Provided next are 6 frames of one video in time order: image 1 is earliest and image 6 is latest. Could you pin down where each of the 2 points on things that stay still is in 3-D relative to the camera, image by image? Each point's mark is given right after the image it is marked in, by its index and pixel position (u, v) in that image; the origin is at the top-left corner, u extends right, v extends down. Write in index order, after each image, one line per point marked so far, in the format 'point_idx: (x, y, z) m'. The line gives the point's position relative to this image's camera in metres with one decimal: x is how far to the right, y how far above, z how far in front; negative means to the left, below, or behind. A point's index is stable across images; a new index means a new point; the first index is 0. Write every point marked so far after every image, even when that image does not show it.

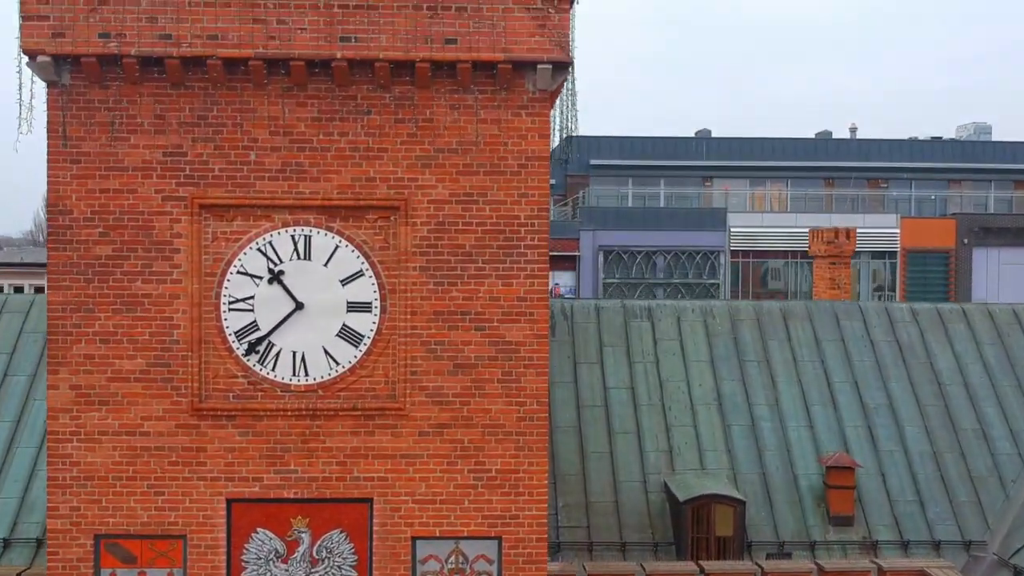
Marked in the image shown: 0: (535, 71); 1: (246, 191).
0: (+0.1, +1.4, +5.3) m
1: (-1.7, +0.6, +5.3) m
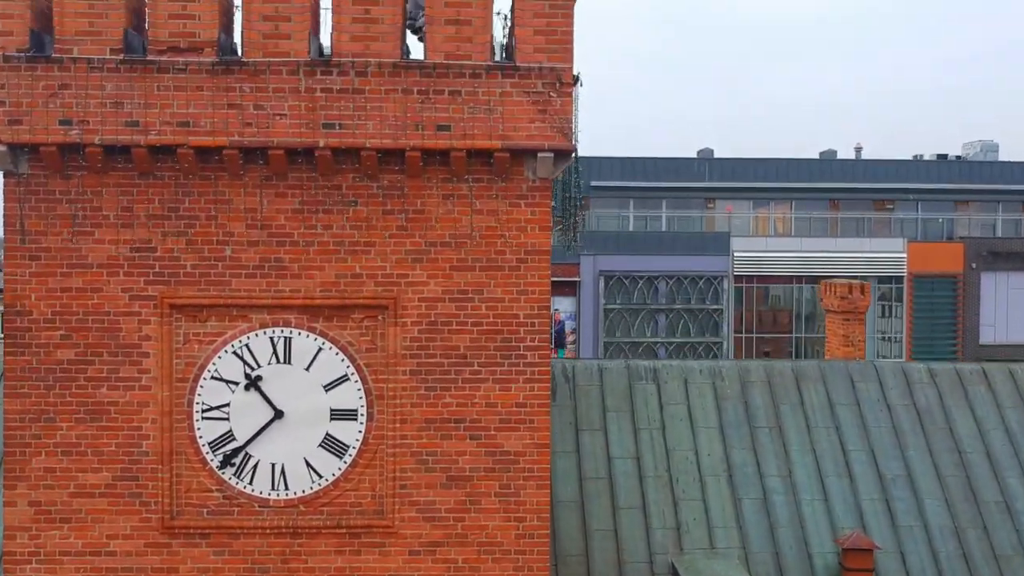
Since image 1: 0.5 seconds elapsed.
0: (+0.1, +0.8, +4.9) m
1: (-1.7, 0.0, +4.9) m
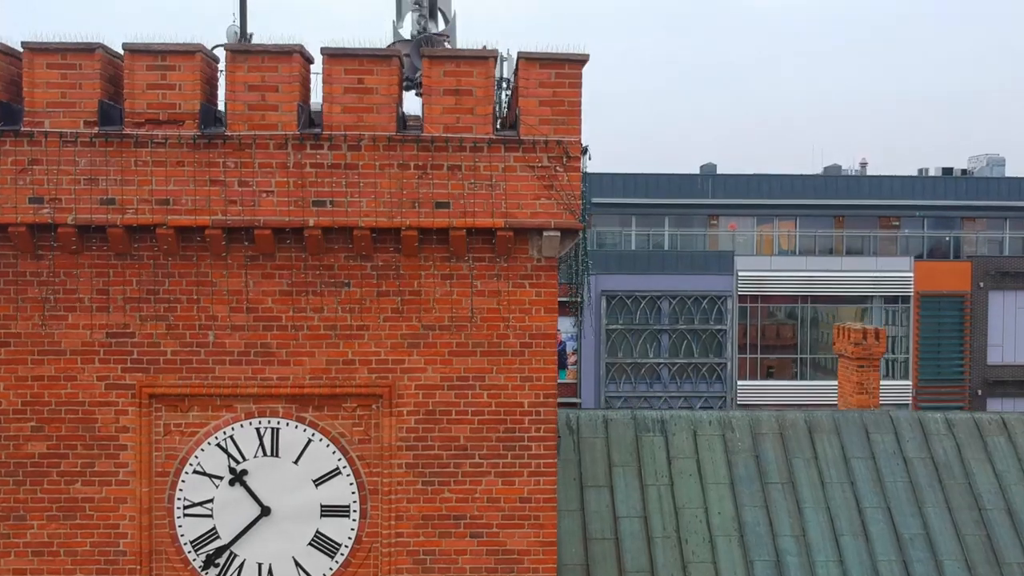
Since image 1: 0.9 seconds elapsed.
0: (+0.2, +0.3, +4.6) m
1: (-1.7, -0.5, +4.6) m
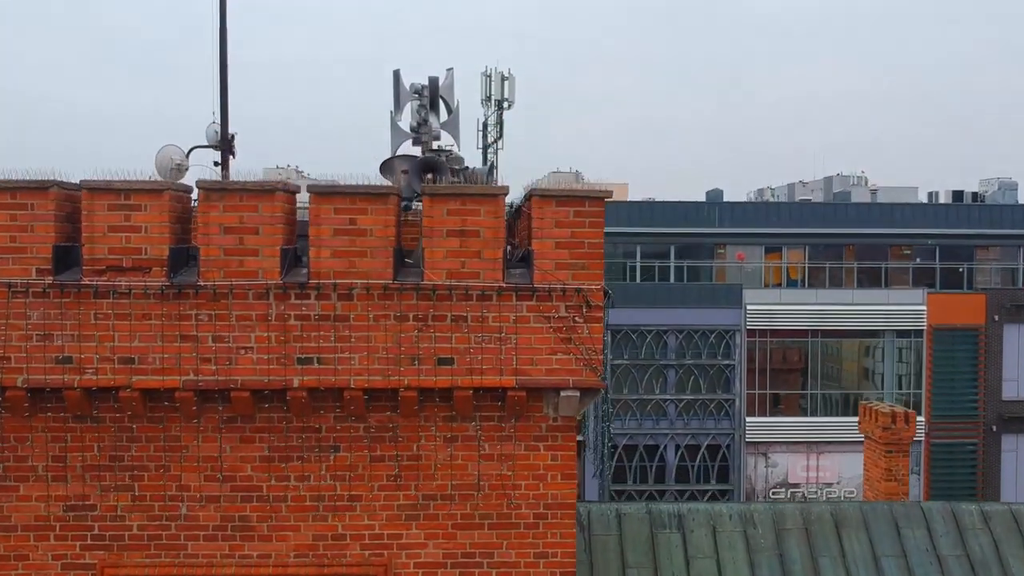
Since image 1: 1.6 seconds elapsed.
0: (+0.2, -0.5, +4.0) m
1: (-1.6, -1.3, +4.0) m
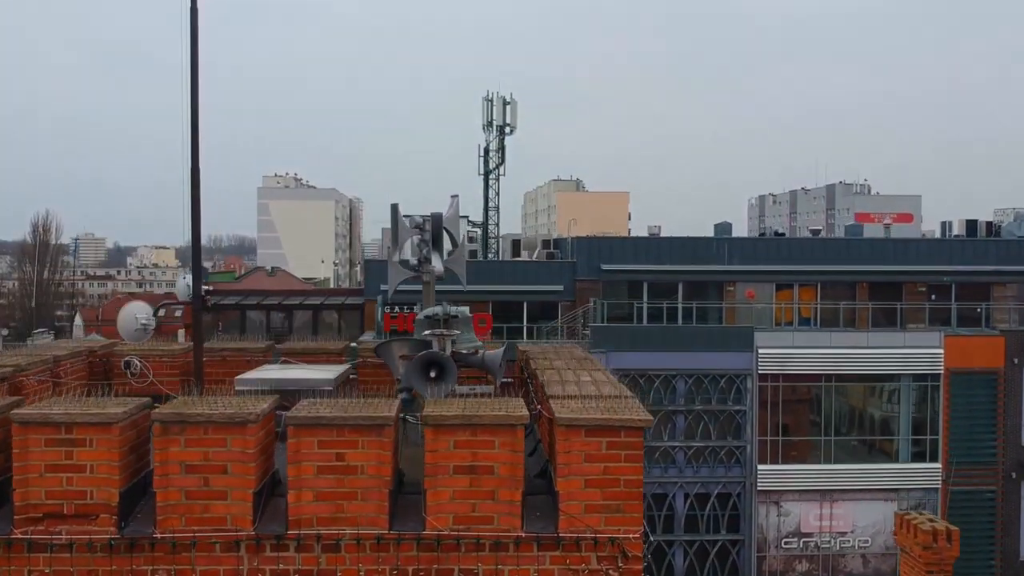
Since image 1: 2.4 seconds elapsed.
0: (+0.3, -1.5, +3.3) m
1: (-1.6, -2.3, +3.3) m
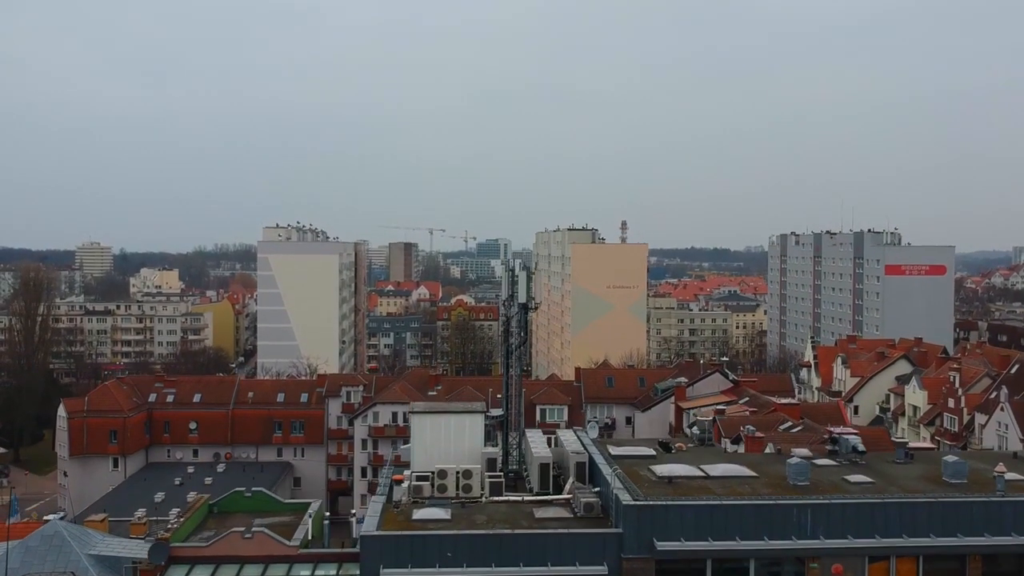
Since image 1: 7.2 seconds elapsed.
0: (+0.8, -7.3, -0.7) m
1: (-1.1, -8.0, -0.7) m
